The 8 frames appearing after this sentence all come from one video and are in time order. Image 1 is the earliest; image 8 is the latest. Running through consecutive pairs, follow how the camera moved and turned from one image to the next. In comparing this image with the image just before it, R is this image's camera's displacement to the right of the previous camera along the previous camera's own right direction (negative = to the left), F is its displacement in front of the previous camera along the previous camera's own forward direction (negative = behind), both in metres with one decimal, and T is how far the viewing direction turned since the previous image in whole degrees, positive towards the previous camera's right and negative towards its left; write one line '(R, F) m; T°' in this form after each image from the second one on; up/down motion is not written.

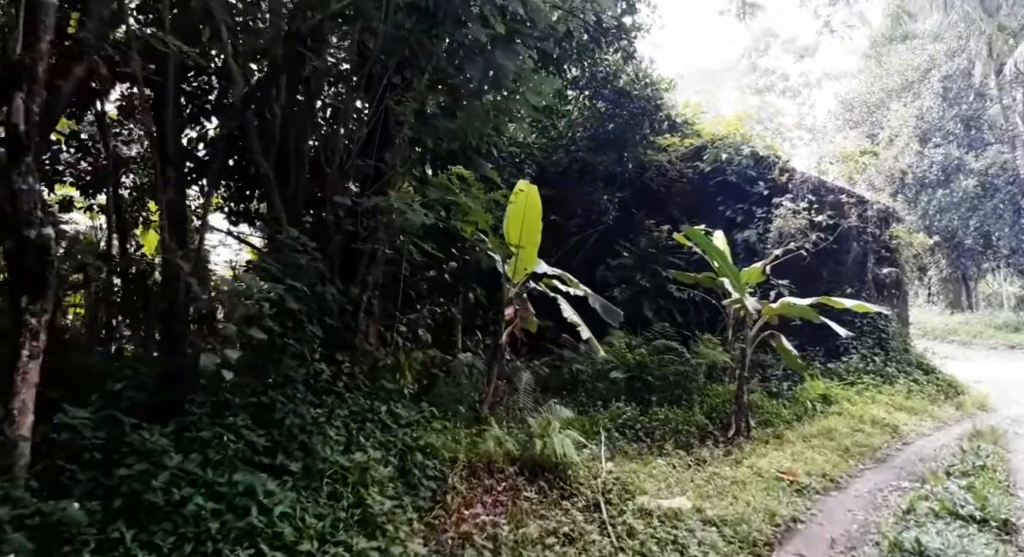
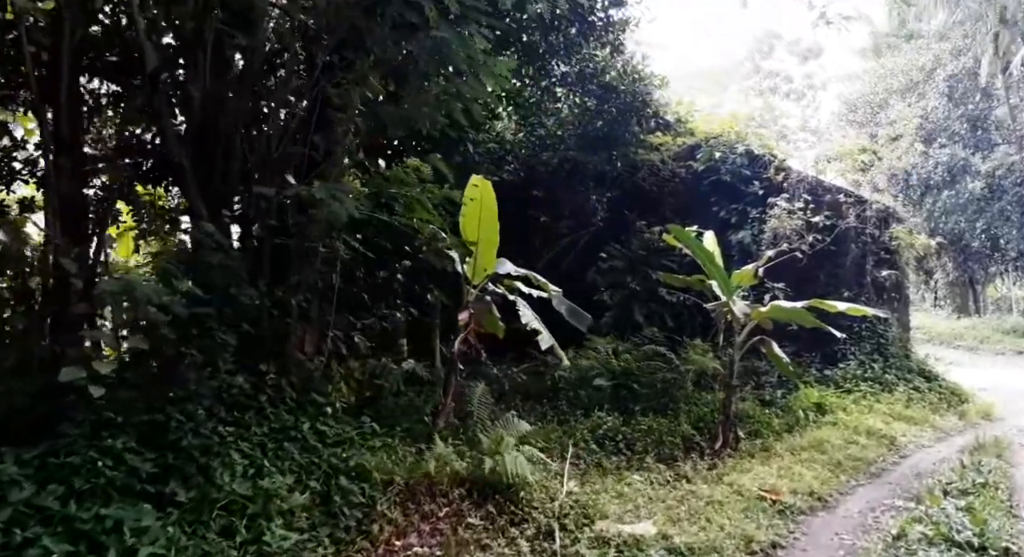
(+0.3, +0.3) m; -1°
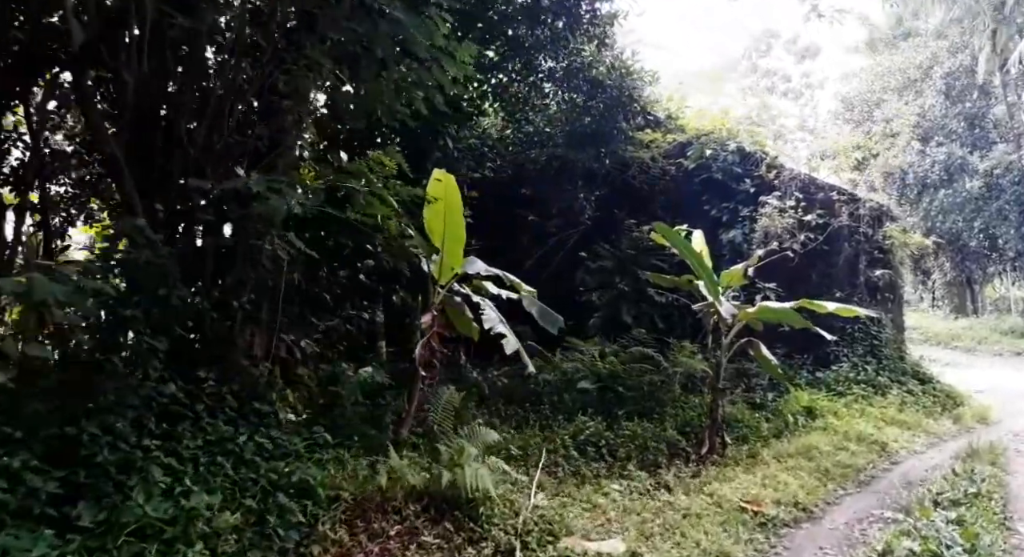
(+0.2, +0.2) m; 0°
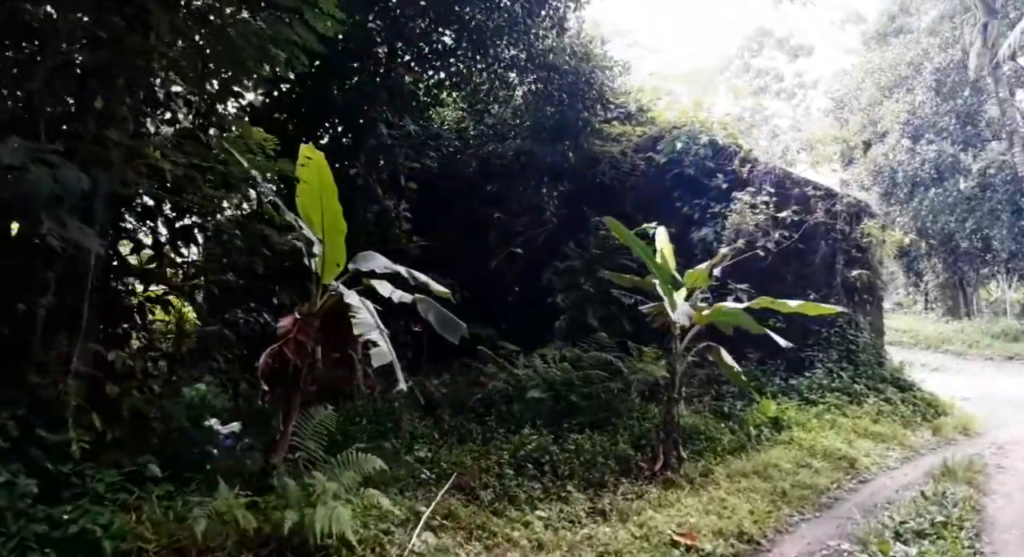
(+0.5, +0.4) m; 0°
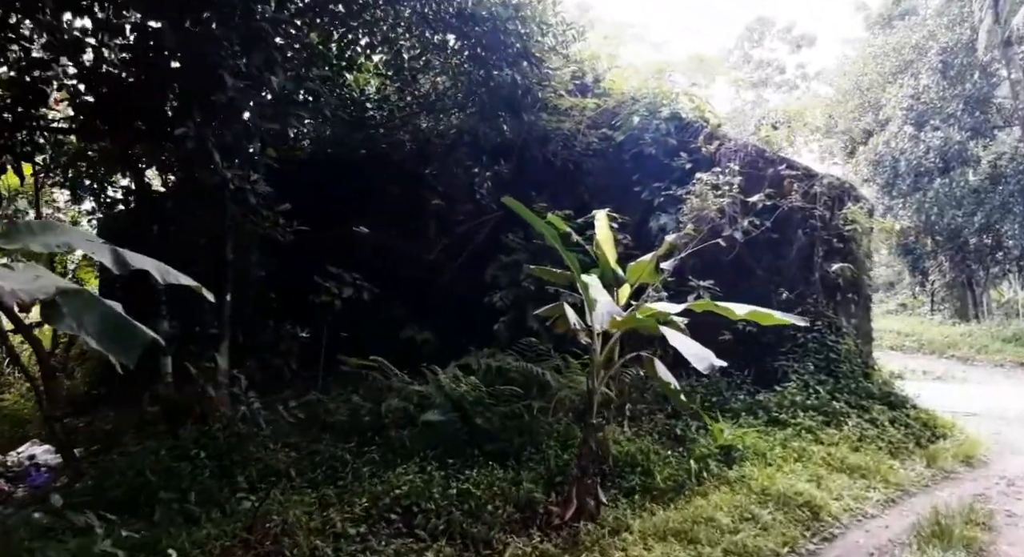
(+0.8, +1.1) m; -1°
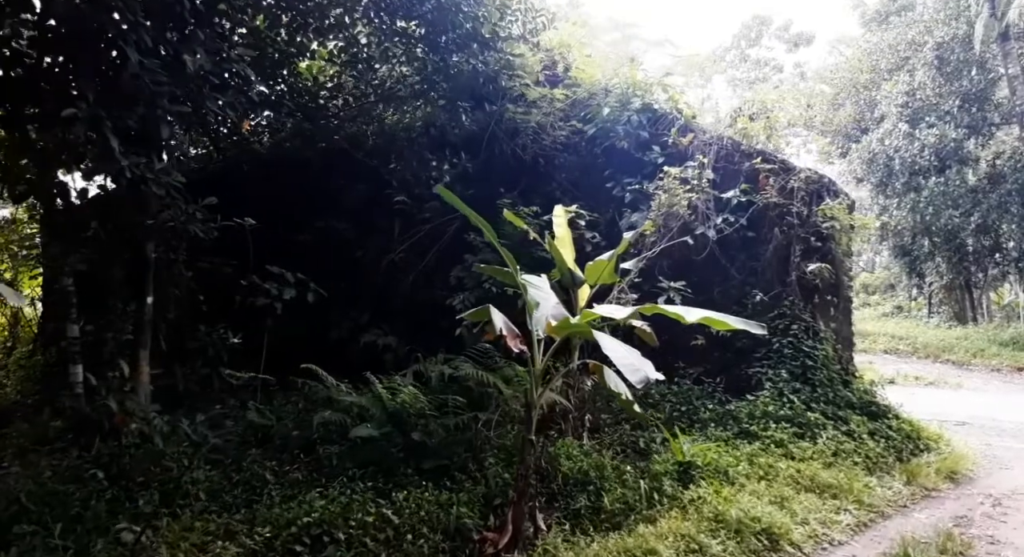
(+0.4, +0.4) m; 0°
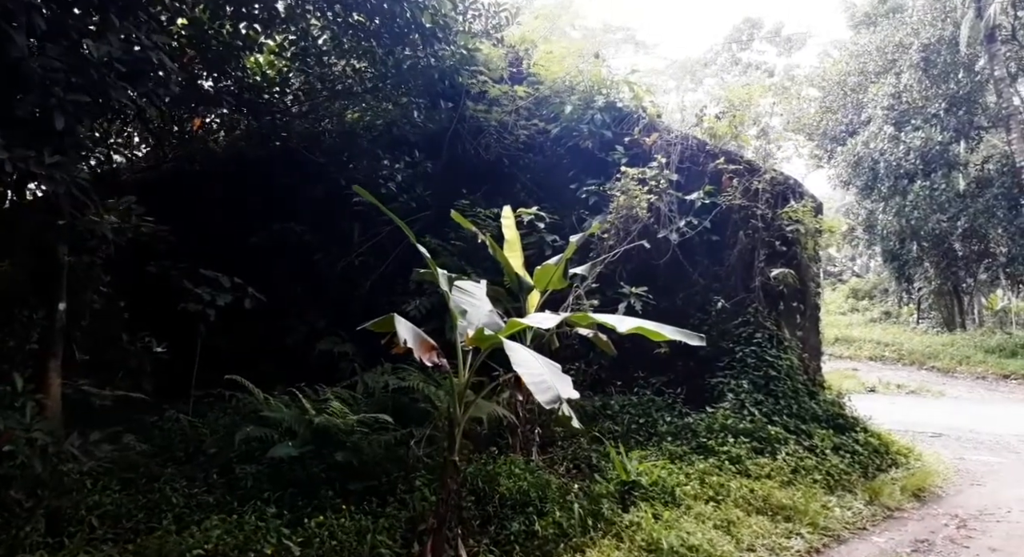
(+0.4, +0.3) m; 0°
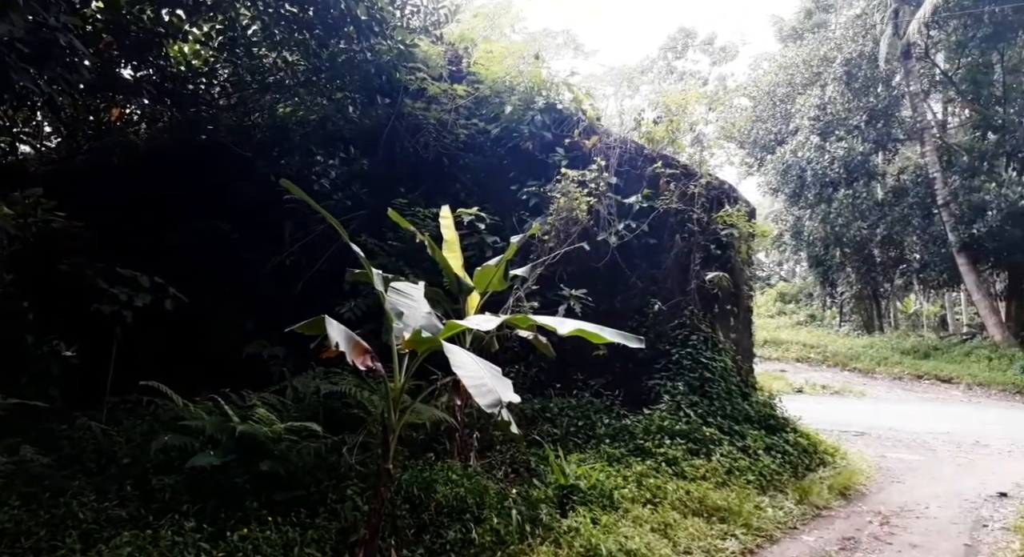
(0.0, +0.1) m; +5°
